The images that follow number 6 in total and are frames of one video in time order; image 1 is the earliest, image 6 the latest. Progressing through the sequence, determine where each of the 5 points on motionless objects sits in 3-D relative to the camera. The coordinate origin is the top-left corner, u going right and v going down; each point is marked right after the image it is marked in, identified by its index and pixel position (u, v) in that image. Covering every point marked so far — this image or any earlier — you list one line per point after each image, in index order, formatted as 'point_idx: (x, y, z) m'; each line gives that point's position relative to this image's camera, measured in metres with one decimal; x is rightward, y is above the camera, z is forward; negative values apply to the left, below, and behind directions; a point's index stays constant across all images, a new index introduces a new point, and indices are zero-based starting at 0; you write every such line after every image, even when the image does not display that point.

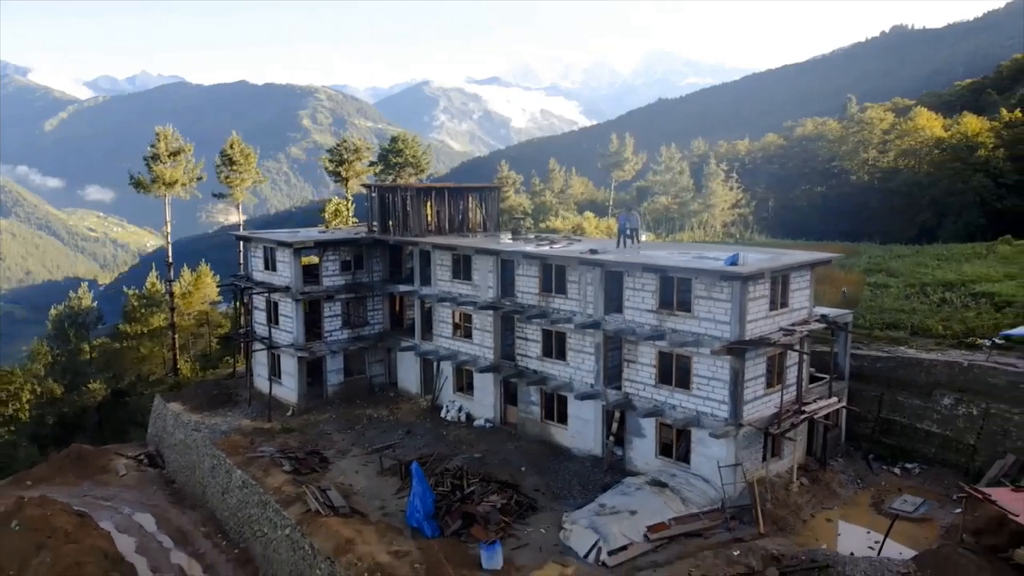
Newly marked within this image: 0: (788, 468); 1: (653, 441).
0: (+6.0, -3.9, +18.9) m
1: (+3.1, -3.5, +19.3) m
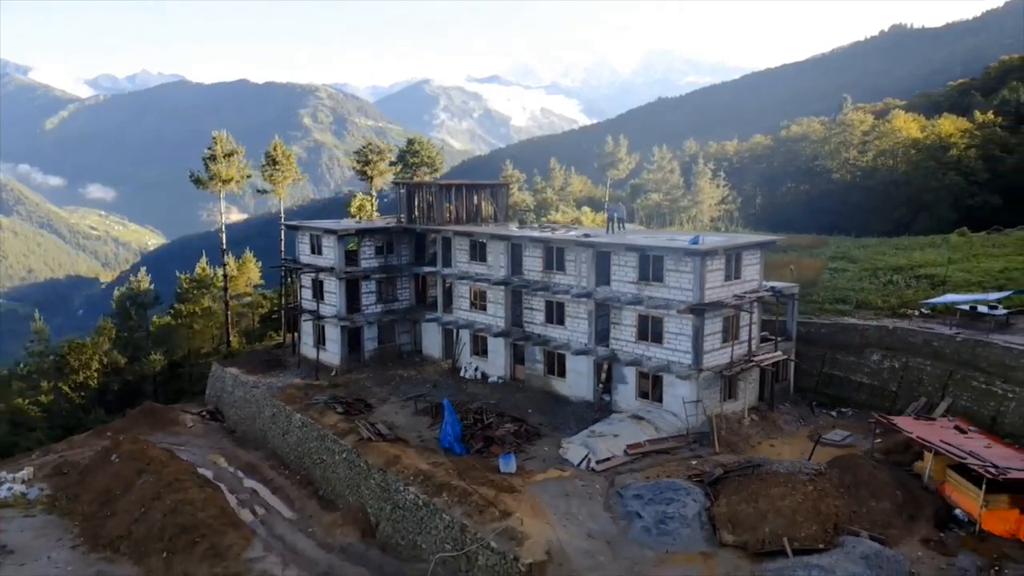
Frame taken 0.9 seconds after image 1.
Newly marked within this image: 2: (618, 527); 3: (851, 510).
0: (+6.2, -3.2, +23.7) m
1: (+3.3, -2.8, +24.0) m
2: (+2.1, -4.9, +17.7) m
3: (+6.9, -4.5, +17.7) m
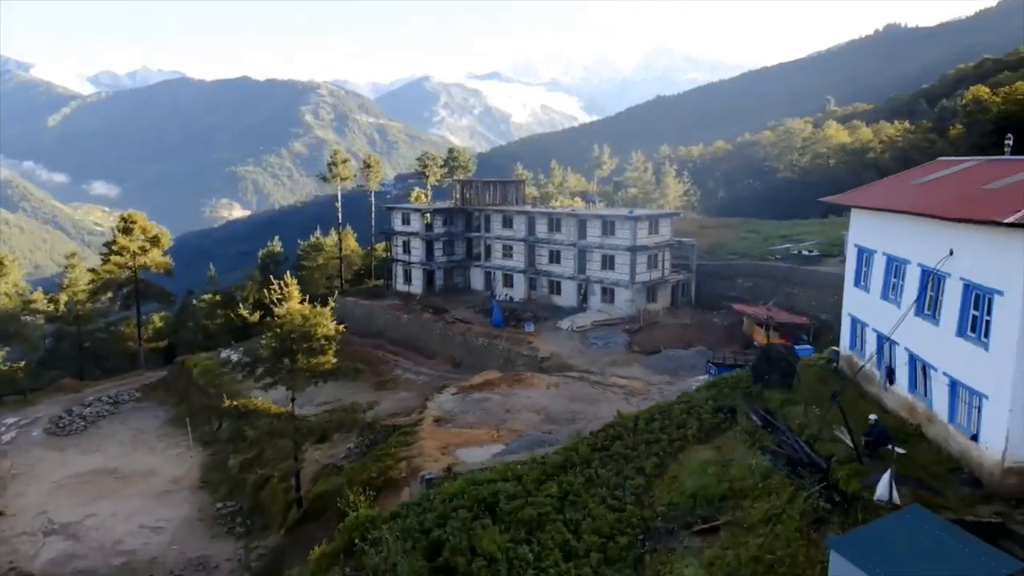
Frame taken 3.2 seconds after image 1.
0: (+7.1, -0.9, +42.0) m
1: (+4.2, -0.4, +42.4) m
2: (+3.0, -2.5, +36.1) m
3: (+7.8, -2.2, +36.1) m
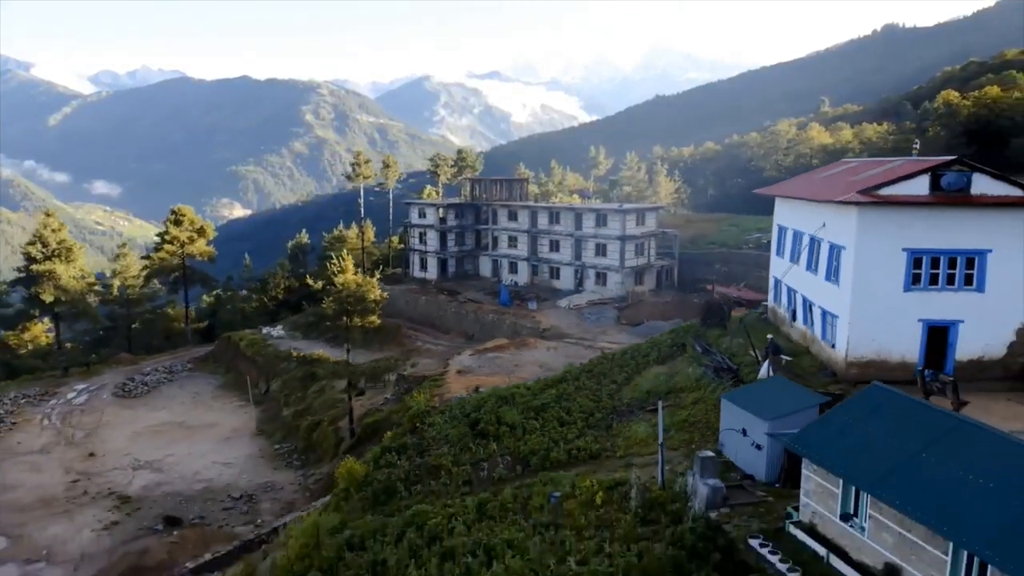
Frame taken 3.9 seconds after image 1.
0: (+7.4, 0.0, +48.3) m
1: (+4.5, +0.5, +48.6) m
2: (+3.3, -1.6, +42.3) m
3: (+8.1, -1.3, +42.3) m
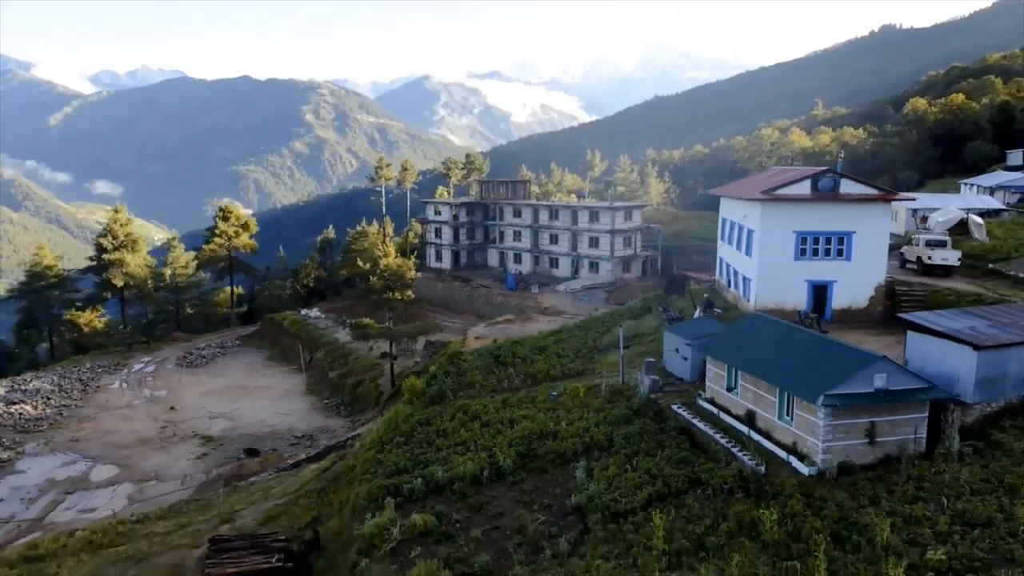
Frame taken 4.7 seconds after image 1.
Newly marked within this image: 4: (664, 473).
0: (+7.7, +0.9, +56.0) m
1: (+4.8, +1.3, +56.4) m
2: (+3.6, -0.8, +50.1) m
3: (+8.5, -0.4, +50.1) m
4: (+3.0, -3.7, +17.6) m
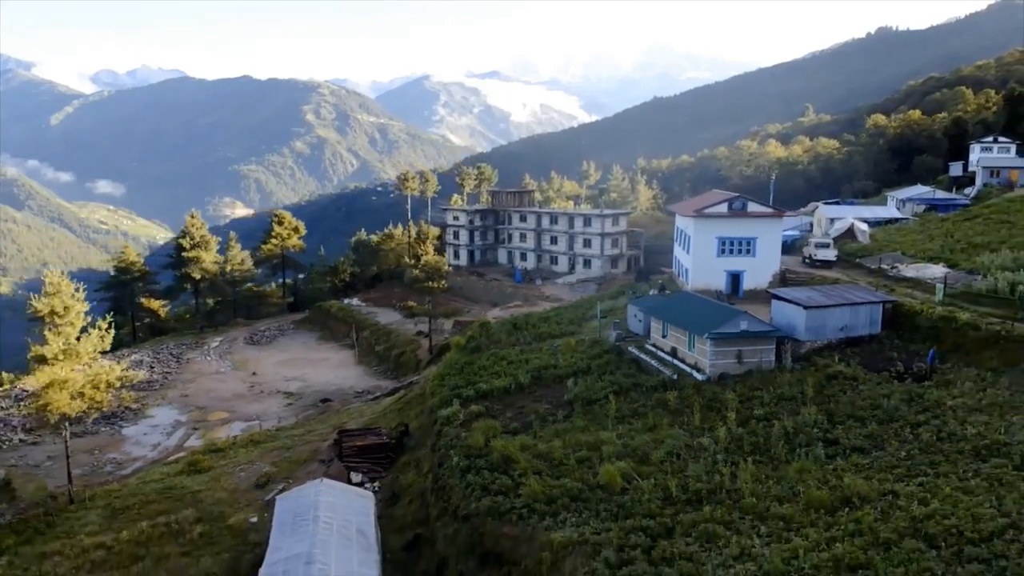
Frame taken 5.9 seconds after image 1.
0: (+8.3, +1.4, +68.1) m
1: (+5.4, +1.9, +68.5) m
2: (+4.2, -0.2, +62.2) m
3: (+9.0, +0.1, +62.2) m
4: (+3.6, -3.1, +29.7) m
